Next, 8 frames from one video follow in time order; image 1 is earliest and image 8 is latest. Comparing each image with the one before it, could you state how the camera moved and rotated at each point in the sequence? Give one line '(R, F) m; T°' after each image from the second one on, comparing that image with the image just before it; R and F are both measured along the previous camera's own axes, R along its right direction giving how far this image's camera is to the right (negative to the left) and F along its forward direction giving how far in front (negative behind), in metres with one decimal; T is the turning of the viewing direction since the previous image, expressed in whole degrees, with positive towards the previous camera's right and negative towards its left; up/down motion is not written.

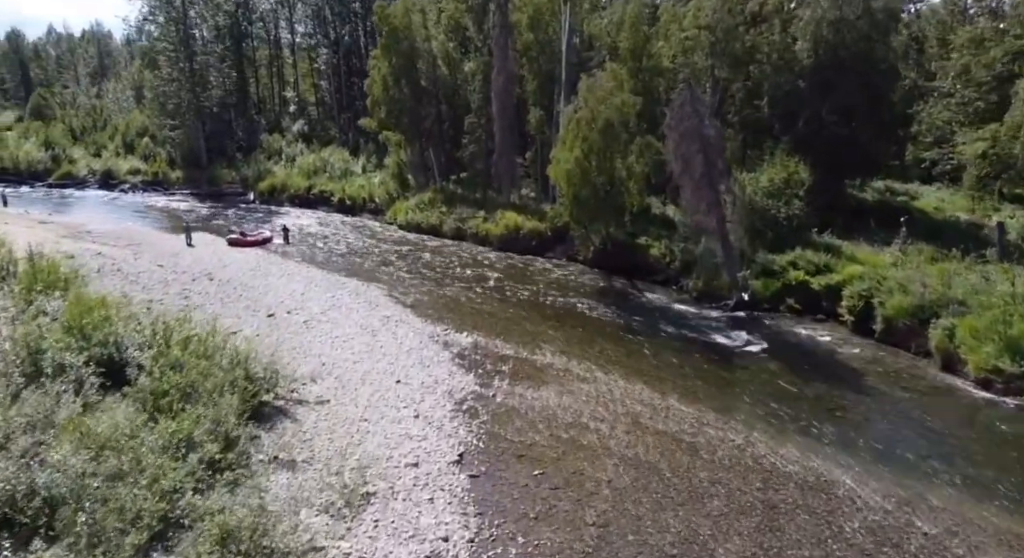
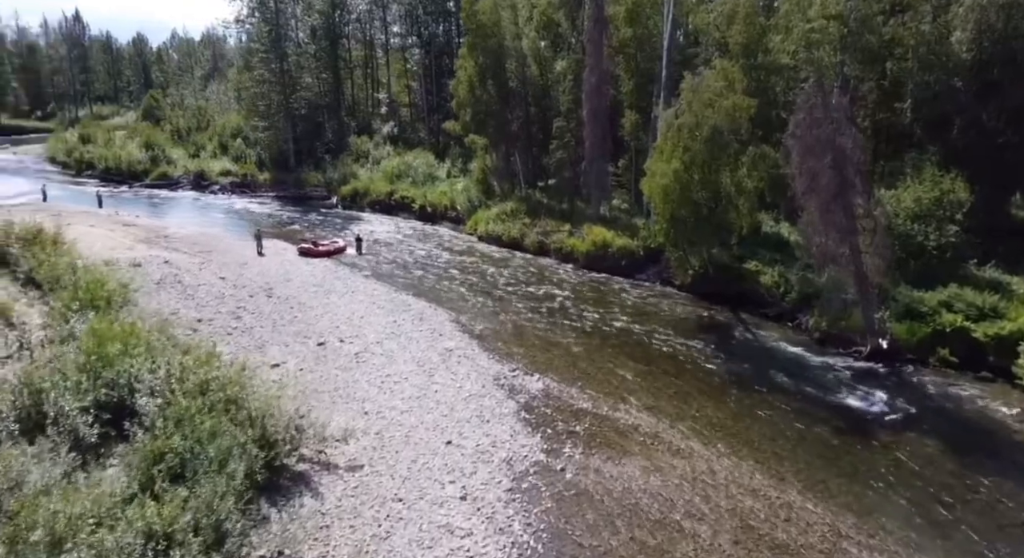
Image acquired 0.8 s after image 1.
(+0.1, +2.9) m; -9°
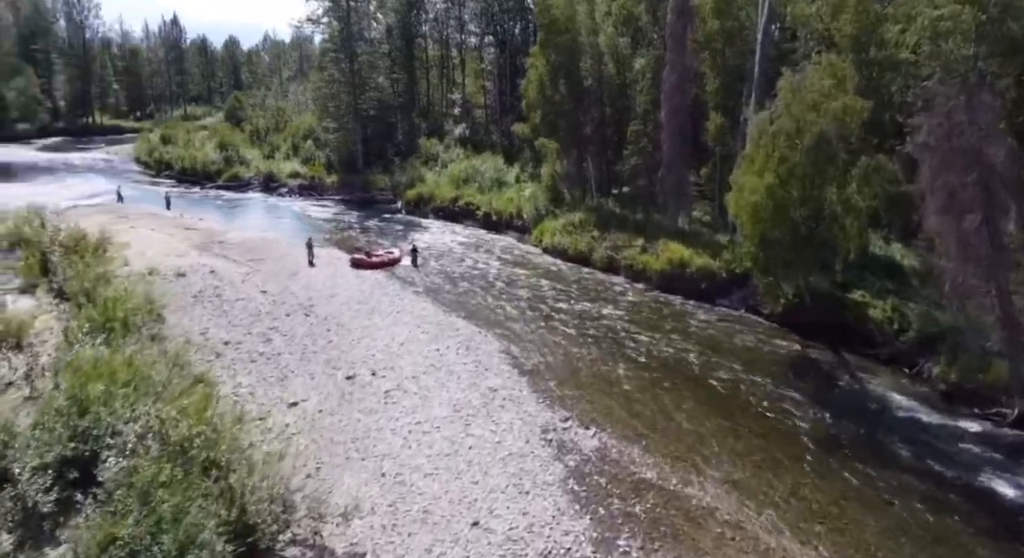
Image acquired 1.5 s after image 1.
(+0.4, +2.4) m; -7°
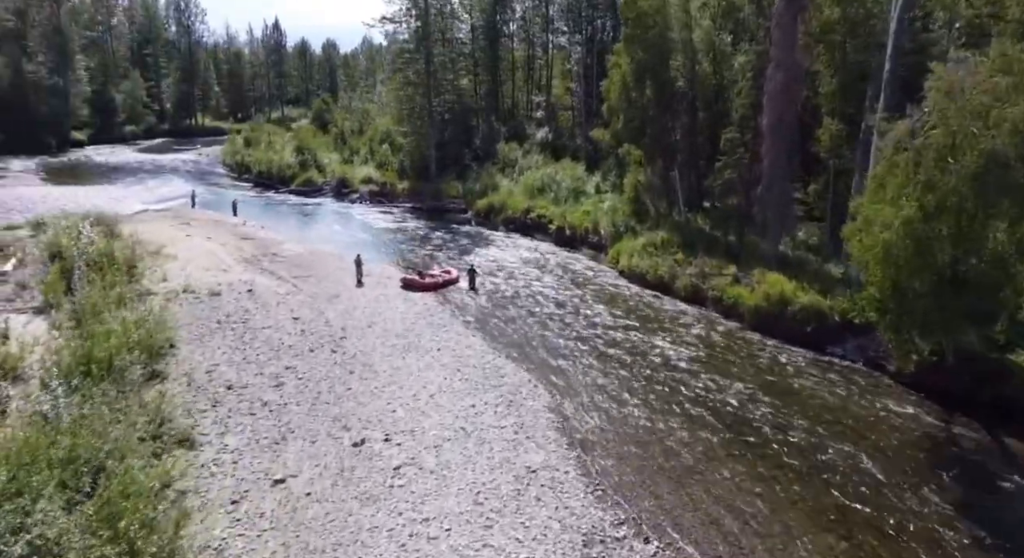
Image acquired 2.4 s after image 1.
(+0.7, +3.1) m; -8°
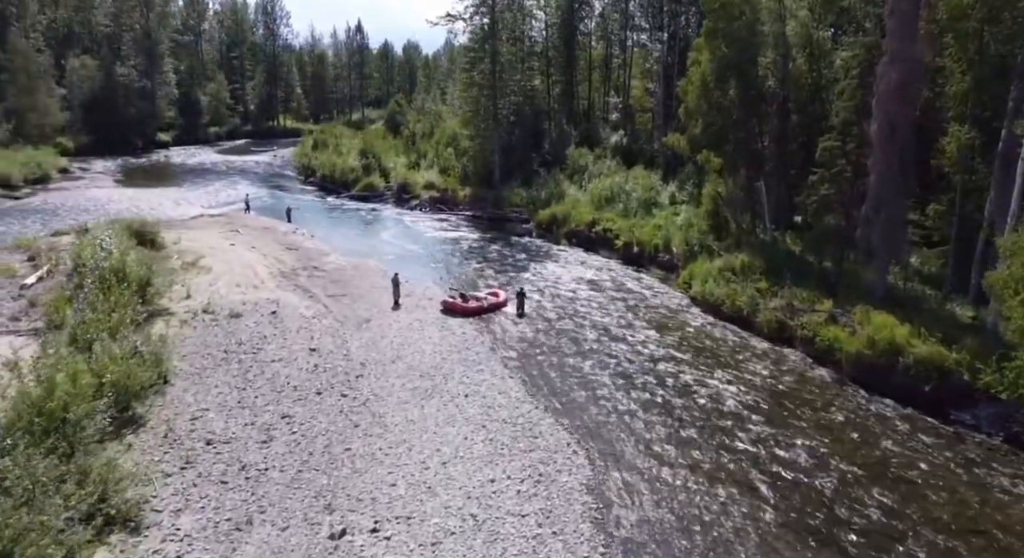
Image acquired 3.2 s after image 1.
(+0.8, +2.8) m; -7°
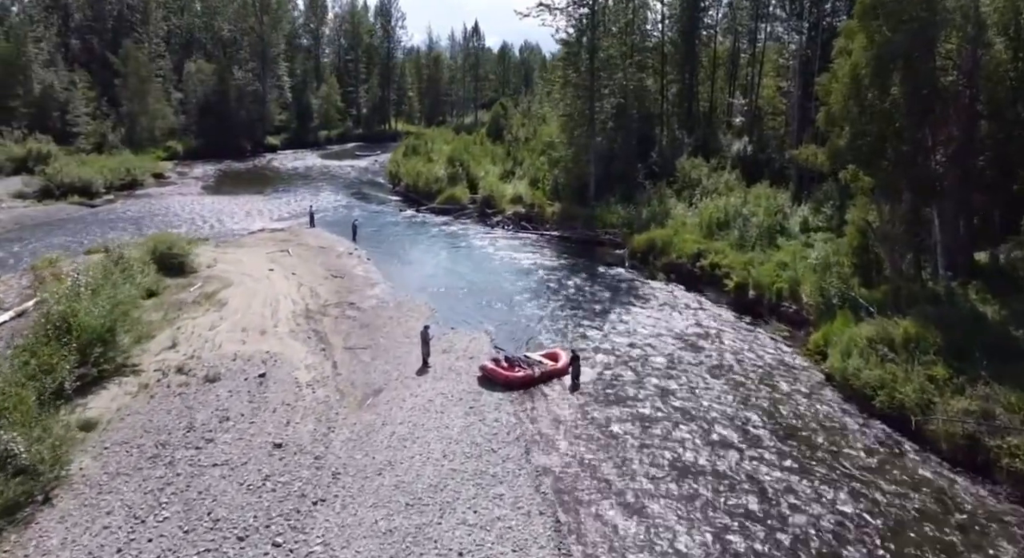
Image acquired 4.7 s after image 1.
(+1.4, +5.5) m; -11°
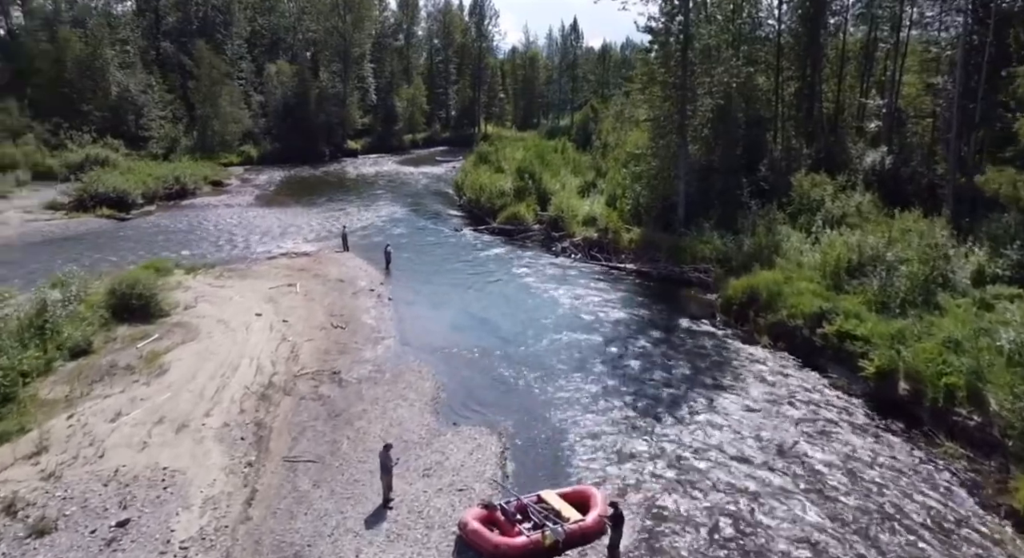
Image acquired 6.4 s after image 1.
(+1.6, +6.5) m; -9°
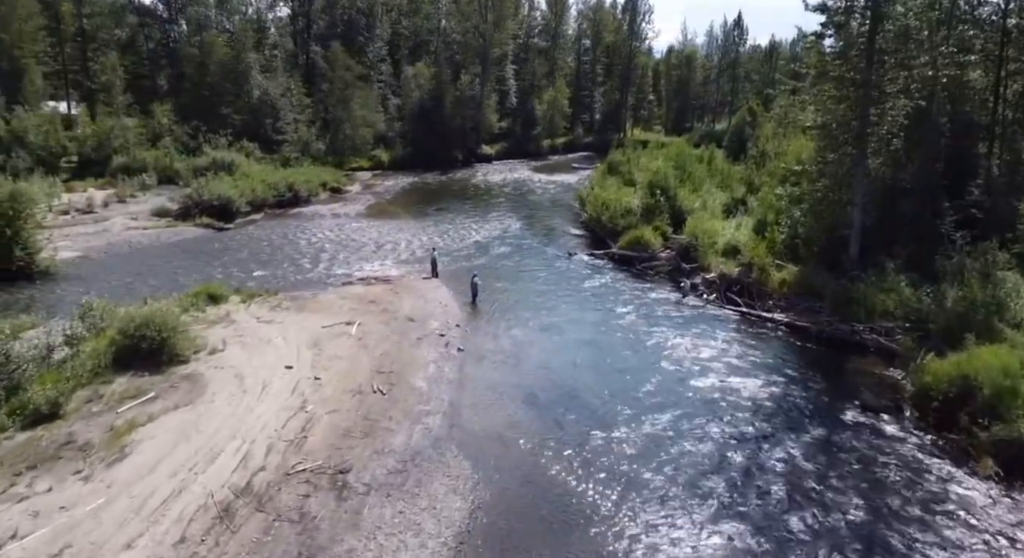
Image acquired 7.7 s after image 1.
(+1.2, +5.6) m; -14°
